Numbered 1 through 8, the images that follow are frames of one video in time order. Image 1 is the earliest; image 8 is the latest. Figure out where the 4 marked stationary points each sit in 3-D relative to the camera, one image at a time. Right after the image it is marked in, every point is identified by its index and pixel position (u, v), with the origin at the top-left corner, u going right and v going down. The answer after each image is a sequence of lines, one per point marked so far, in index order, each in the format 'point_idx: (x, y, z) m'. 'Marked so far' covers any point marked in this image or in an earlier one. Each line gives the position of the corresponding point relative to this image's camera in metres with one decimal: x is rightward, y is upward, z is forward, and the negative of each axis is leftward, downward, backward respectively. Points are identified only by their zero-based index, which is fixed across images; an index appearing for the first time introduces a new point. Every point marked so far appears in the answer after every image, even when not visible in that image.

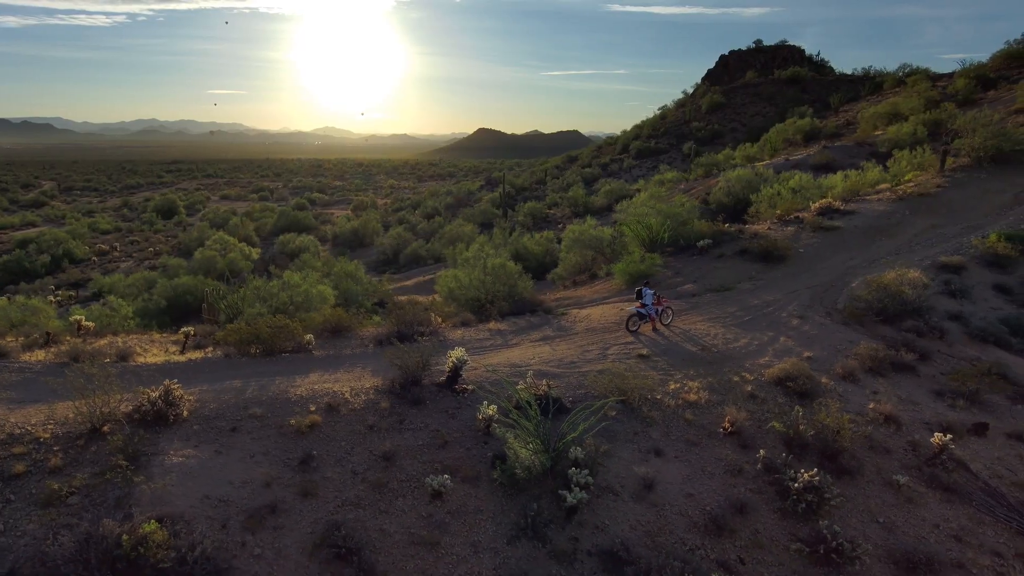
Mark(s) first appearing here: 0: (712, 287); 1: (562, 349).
0: (+5.2, 0.0, +16.4) m
1: (+0.9, -1.2, +12.1) m
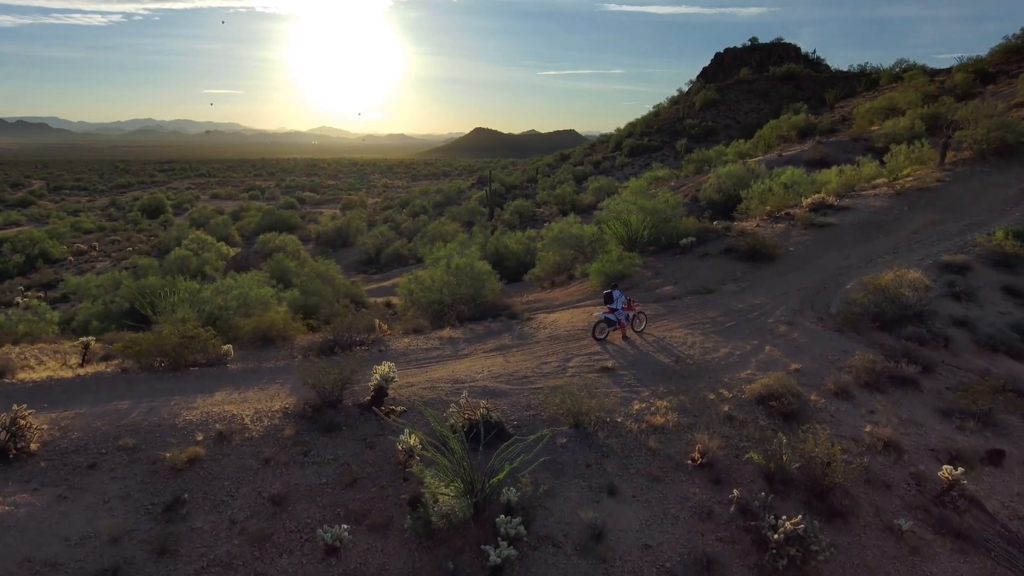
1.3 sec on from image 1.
0: (+4.3, 0.0, +15.0) m
1: (+0.1, -1.2, +10.7) m
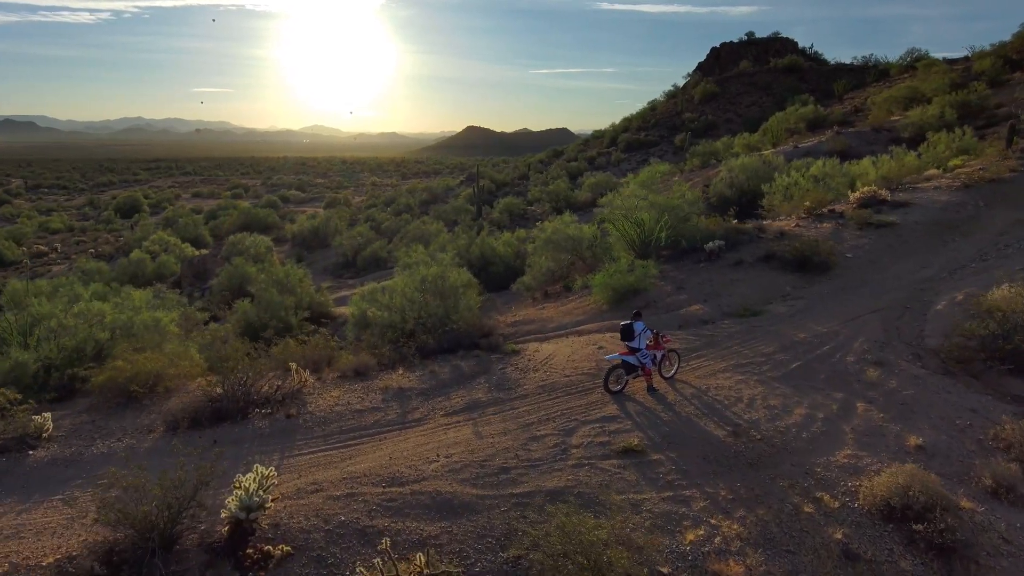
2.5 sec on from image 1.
0: (+3.9, -0.4, +11.4) m
1: (-0.2, -1.6, +7.1) m
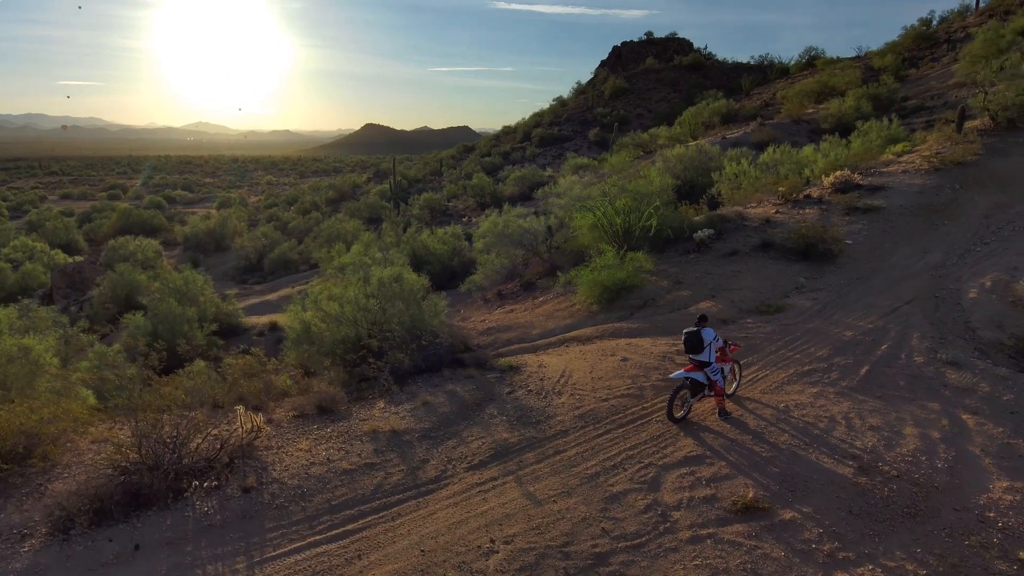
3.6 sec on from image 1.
0: (+3.7, -0.3, +10.0) m
1: (+0.3, -1.6, +5.1) m
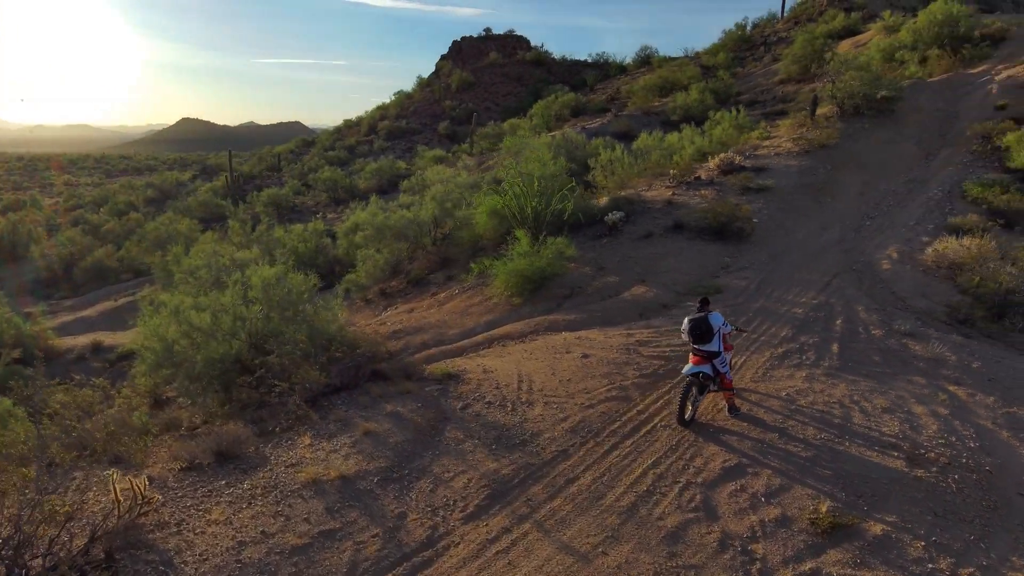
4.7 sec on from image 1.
0: (+2.6, 0.0, +9.4) m
1: (+0.5, -1.5, +3.9) m
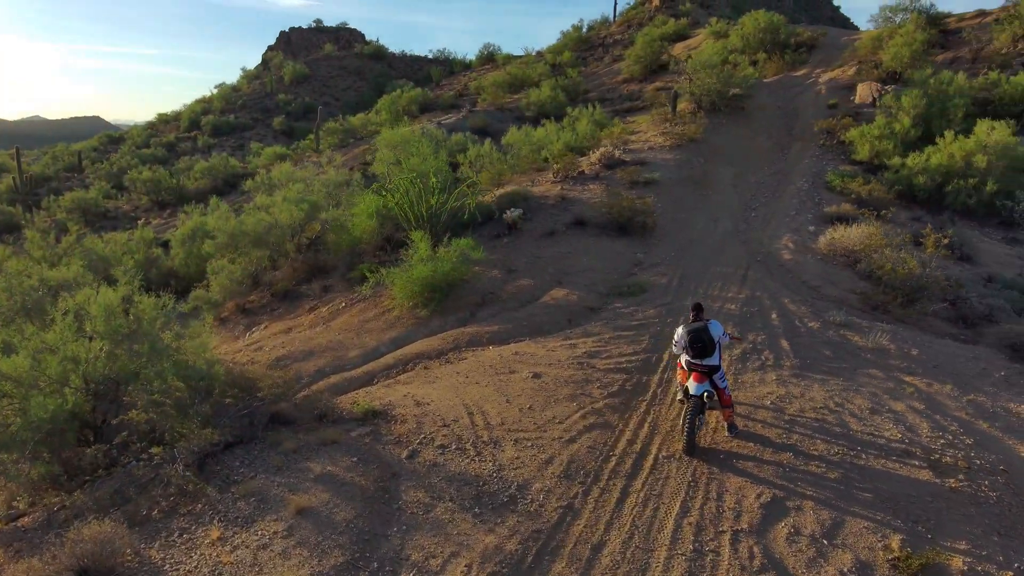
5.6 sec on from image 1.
0: (+1.3, 0.0, +8.8) m
1: (+0.7, -1.6, +3.0) m
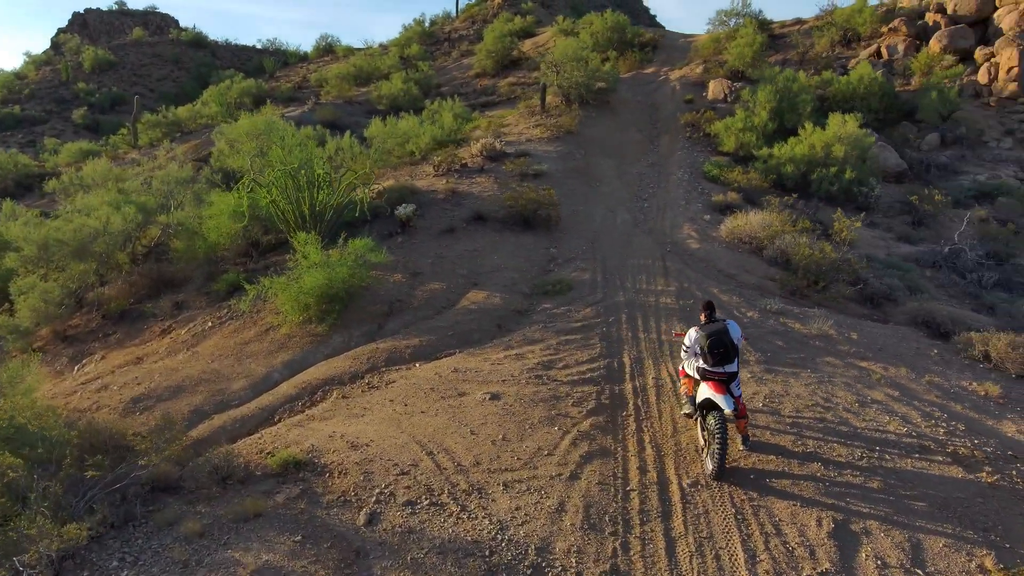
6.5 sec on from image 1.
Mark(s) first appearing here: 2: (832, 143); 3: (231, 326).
0: (+0.2, 0.0, +8.0) m
1: (+1.1, -1.6, +2.2) m
2: (+6.8, +3.1, +13.5) m
3: (-3.6, -0.5, +8.2) m
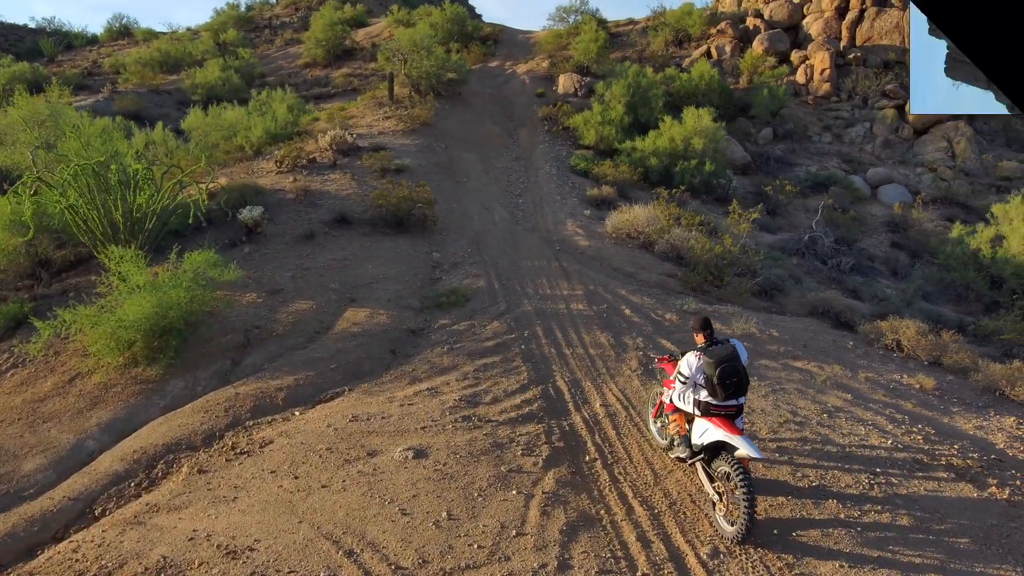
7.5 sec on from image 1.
0: (-1.0, -0.2, +6.8) m
1: (+1.4, -1.7, +1.4) m
2: (+3.8, +3.3, +13.7) m
3: (-4.7, -0.8, +6.0) m
